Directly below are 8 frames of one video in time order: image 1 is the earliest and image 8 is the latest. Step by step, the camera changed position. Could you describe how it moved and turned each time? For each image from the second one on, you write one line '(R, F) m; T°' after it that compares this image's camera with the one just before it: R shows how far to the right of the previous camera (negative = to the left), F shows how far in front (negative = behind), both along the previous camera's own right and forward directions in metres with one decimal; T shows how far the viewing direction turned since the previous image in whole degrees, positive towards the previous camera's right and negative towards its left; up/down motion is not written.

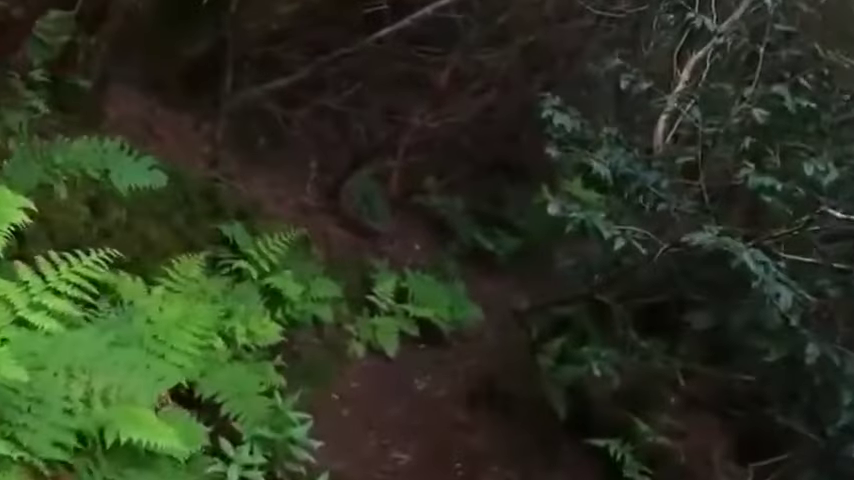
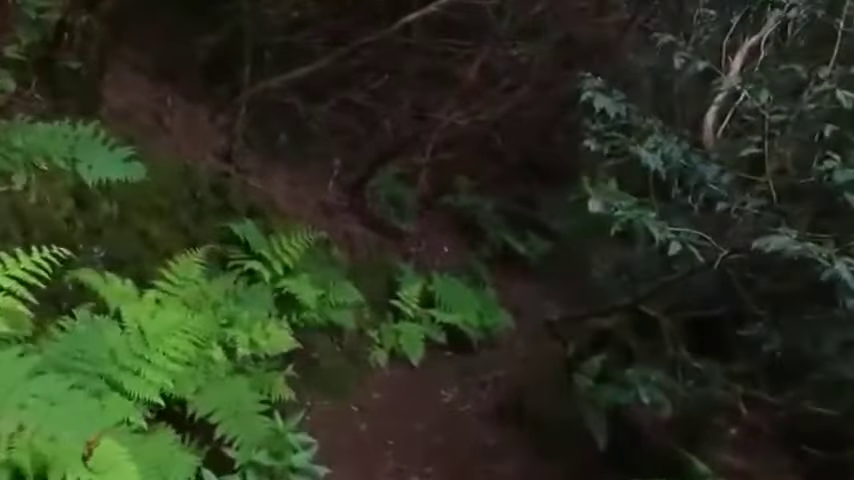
(+0.1, +0.5) m; -3°
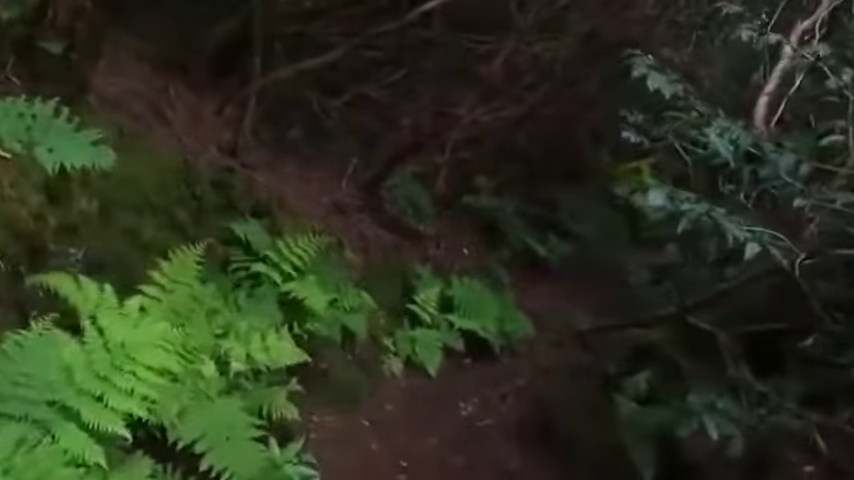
(0.0, +0.5) m; -1°
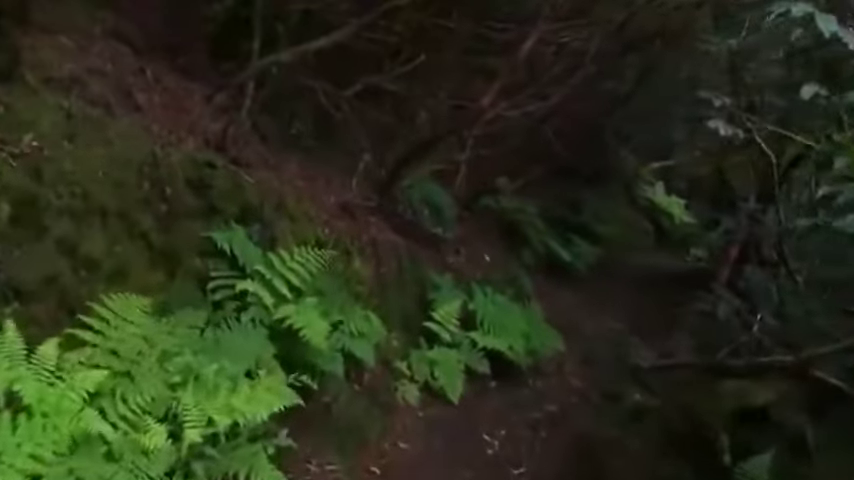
(-0.1, +1.0) m; -1°
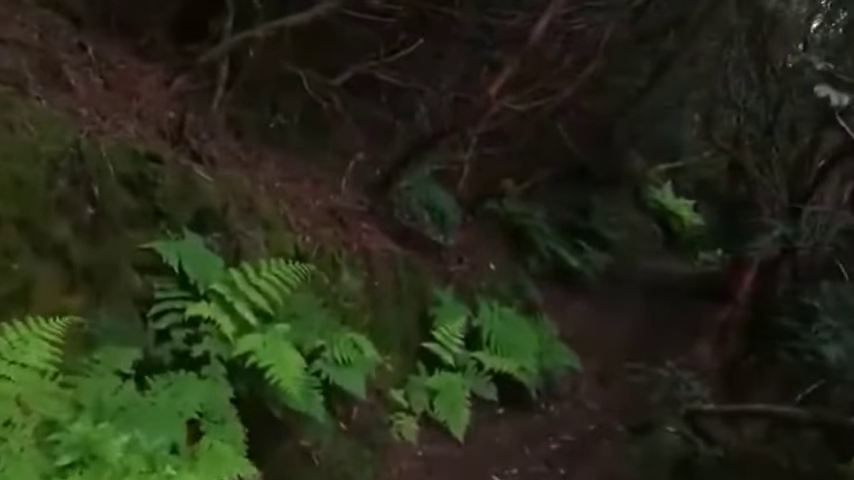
(0.0, +0.9) m; 0°
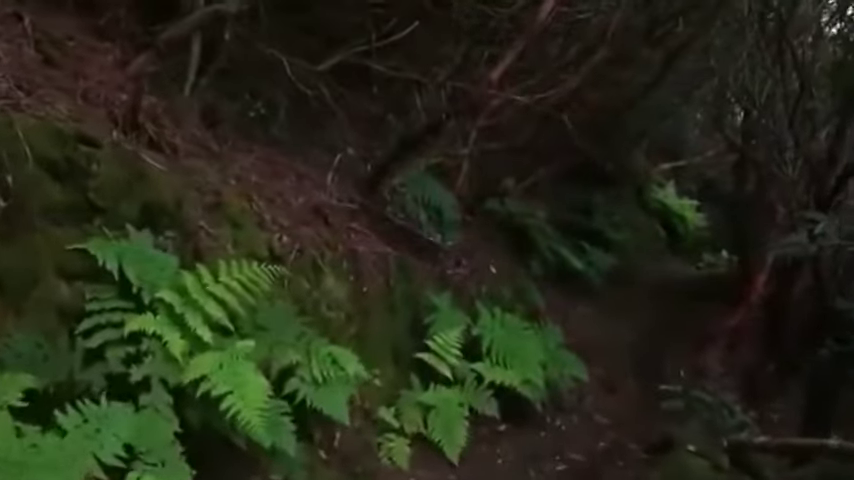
(0.0, +0.6) m; 0°
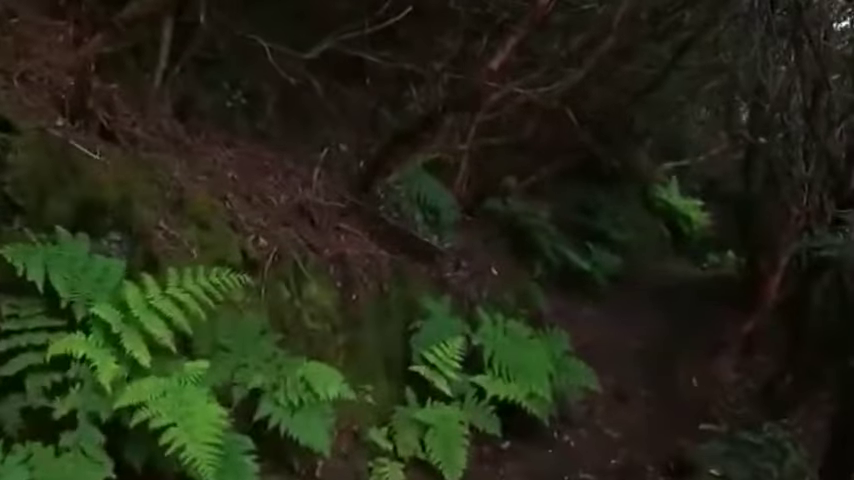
(0.0, +0.5) m; 0°
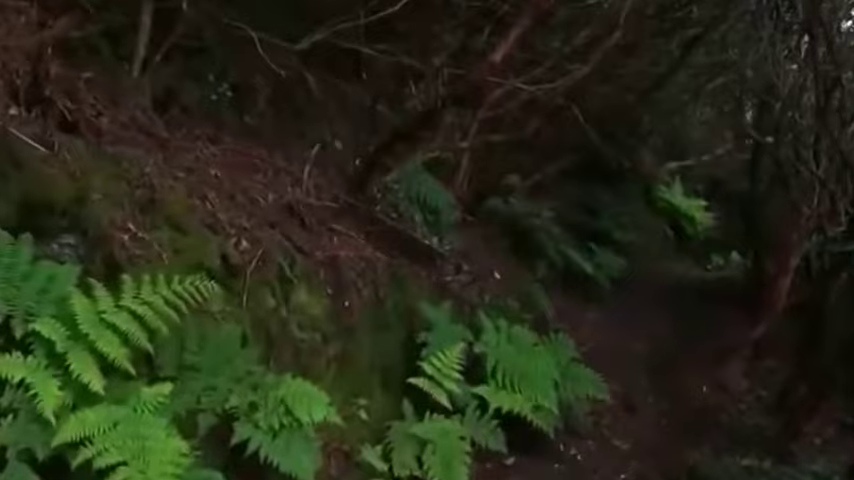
(0.0, +0.4) m; 0°
